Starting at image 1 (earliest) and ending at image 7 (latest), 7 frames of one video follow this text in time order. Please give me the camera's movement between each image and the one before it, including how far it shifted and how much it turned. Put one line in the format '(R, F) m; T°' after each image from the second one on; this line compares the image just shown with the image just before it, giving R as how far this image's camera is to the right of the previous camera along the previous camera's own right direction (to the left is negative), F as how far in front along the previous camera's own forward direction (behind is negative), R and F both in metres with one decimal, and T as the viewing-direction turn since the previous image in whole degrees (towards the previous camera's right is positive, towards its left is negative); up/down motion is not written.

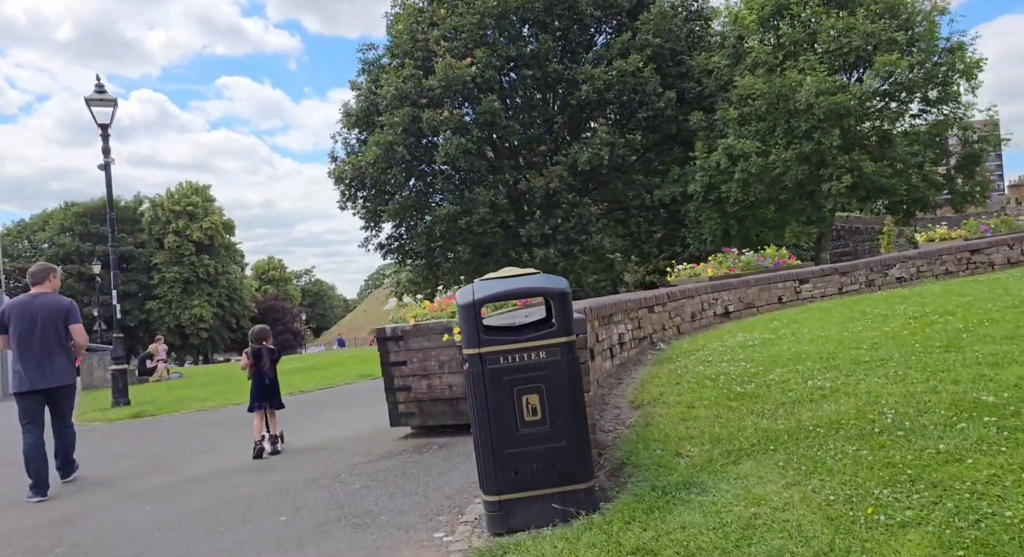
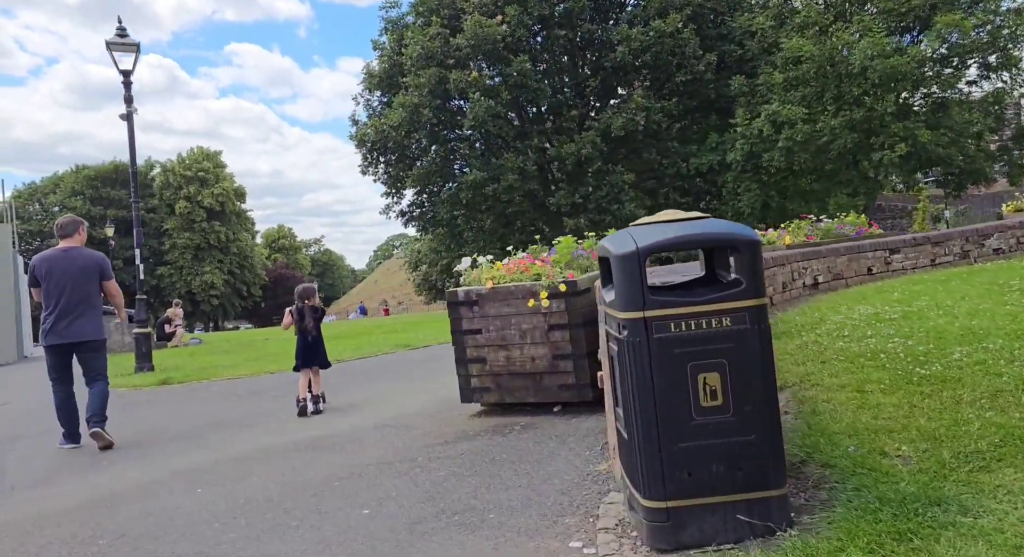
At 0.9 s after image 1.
(-0.6, +0.8) m; -1°
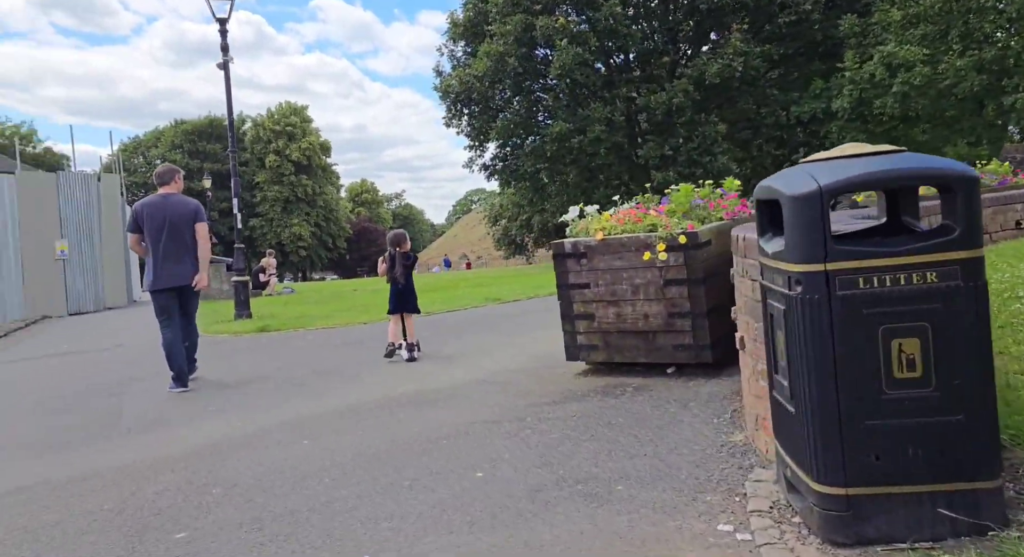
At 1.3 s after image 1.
(-0.2, +0.4) m; -6°
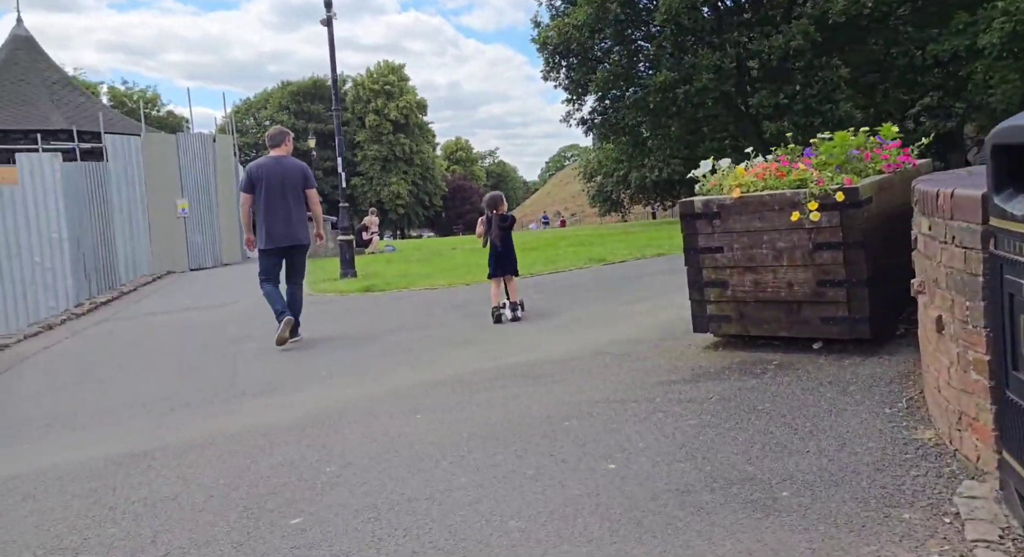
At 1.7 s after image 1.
(-0.2, +0.5) m; -7°
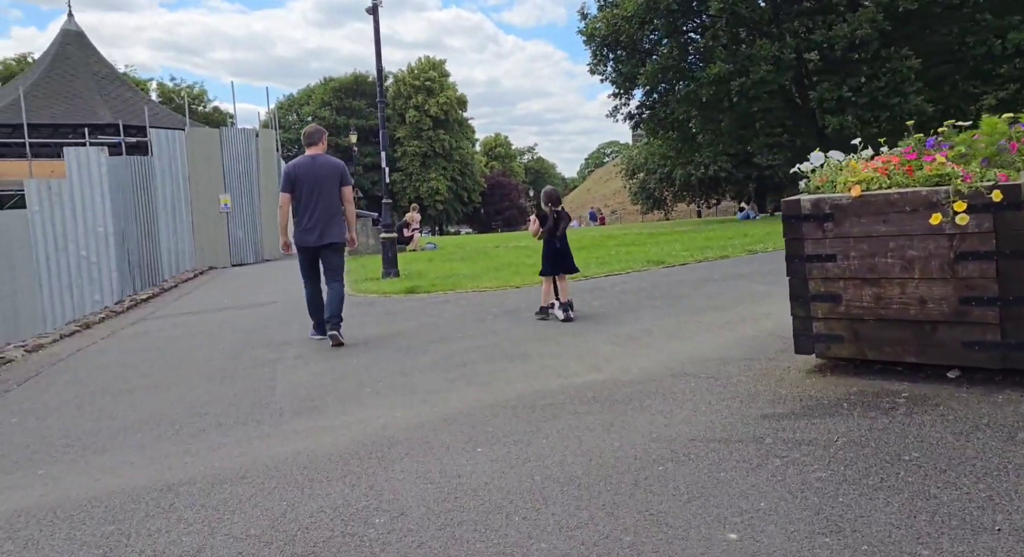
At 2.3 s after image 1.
(-0.2, +0.7) m; -3°
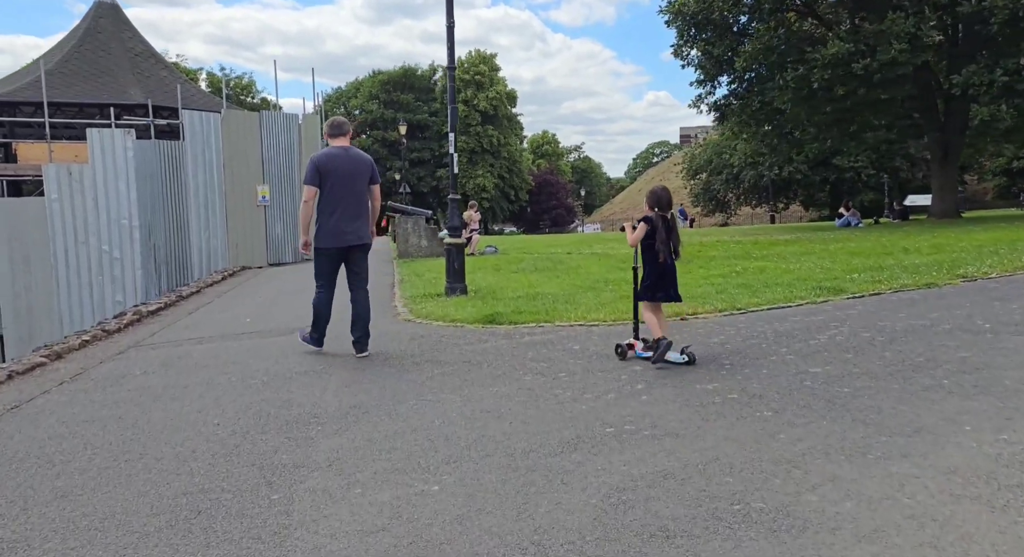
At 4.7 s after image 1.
(-0.8, +3.2) m; -3°
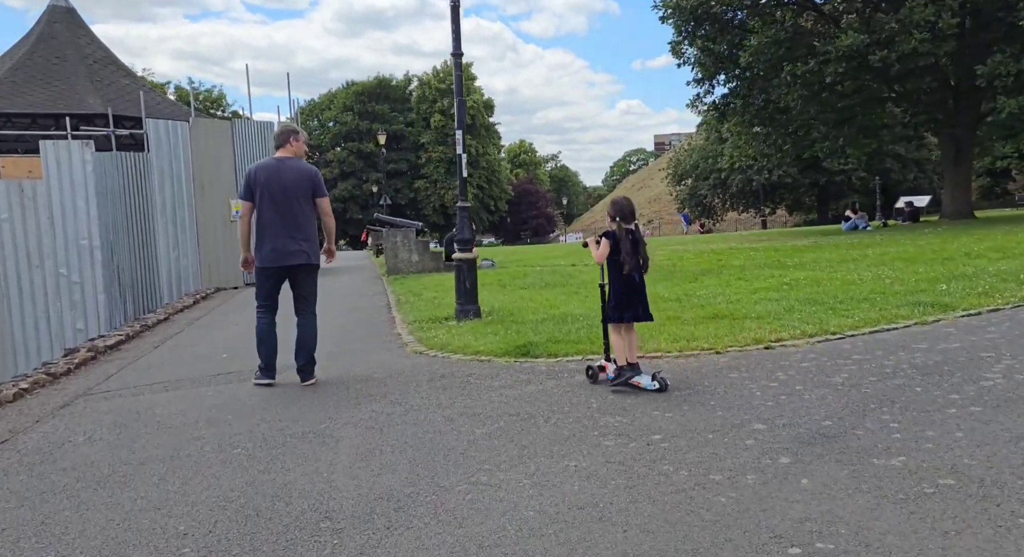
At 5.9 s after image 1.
(-0.5, +1.6) m; +2°
